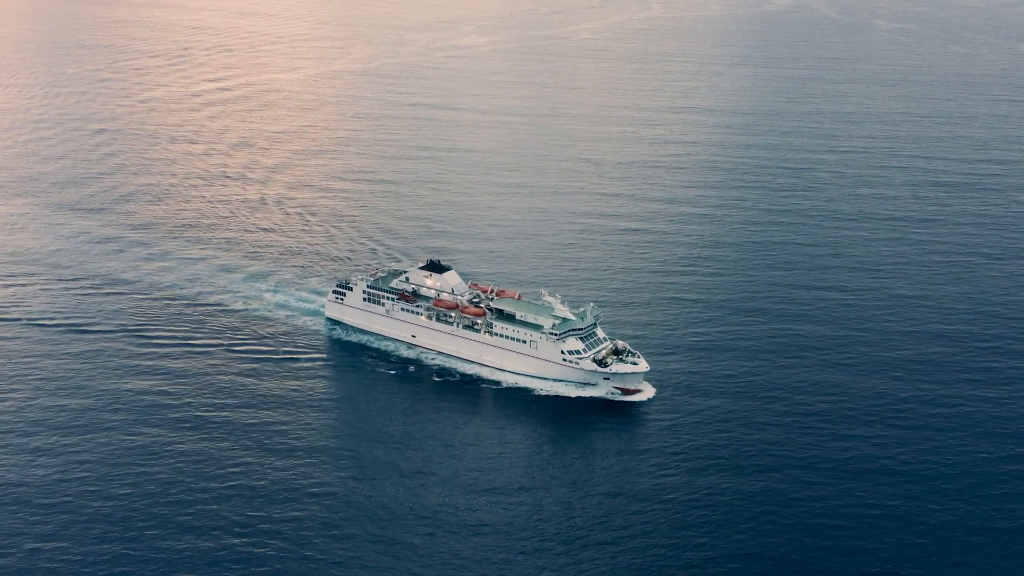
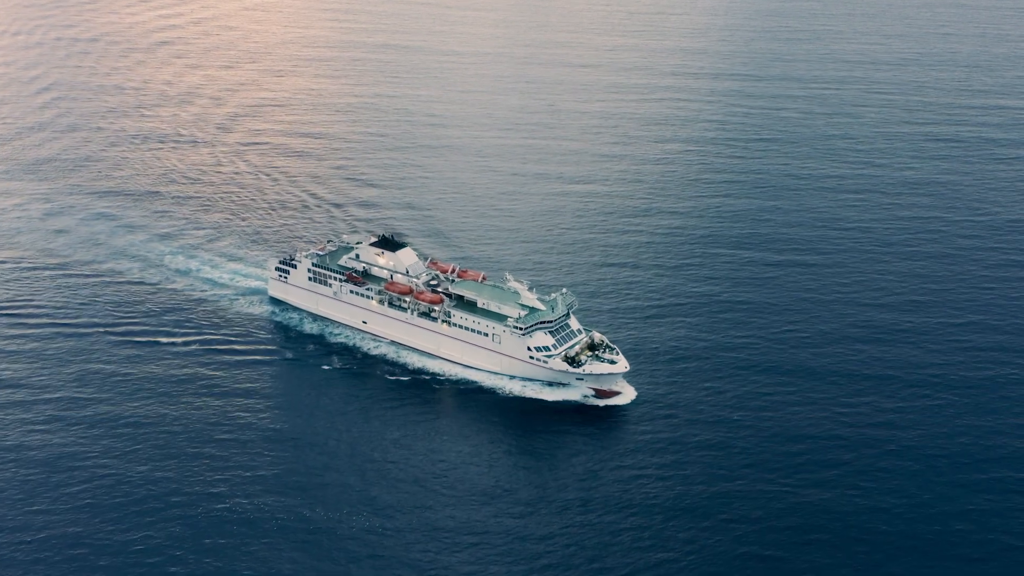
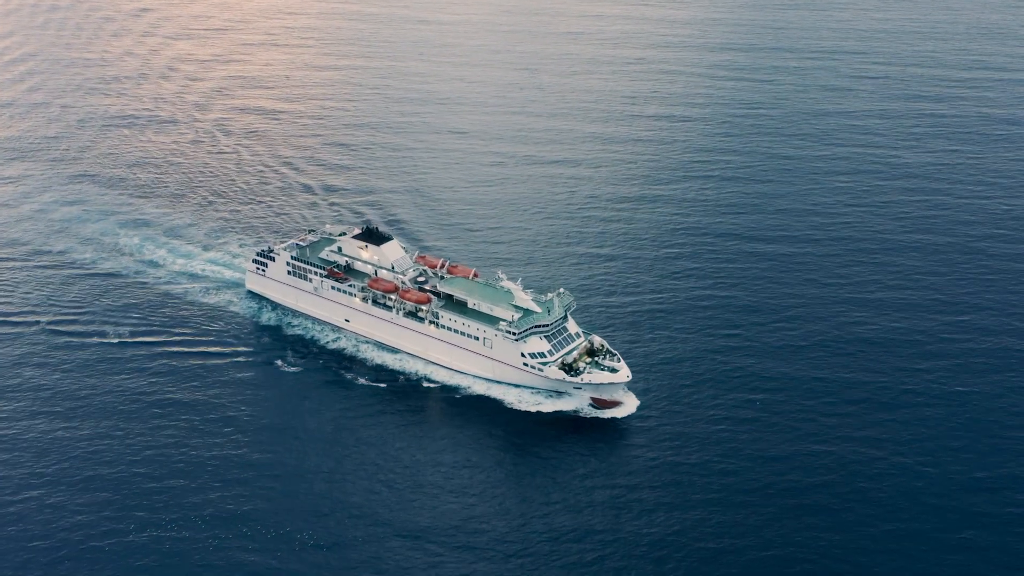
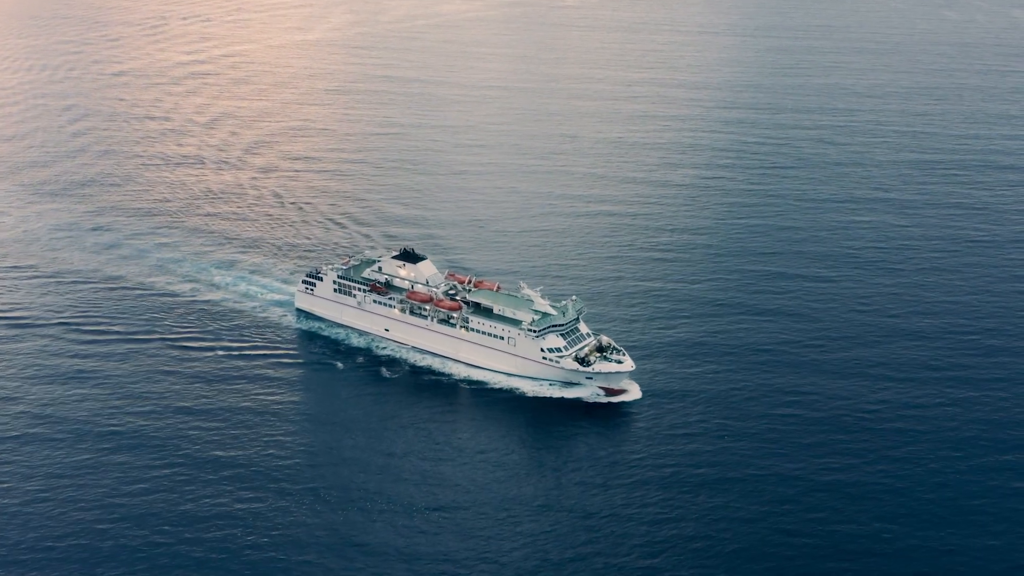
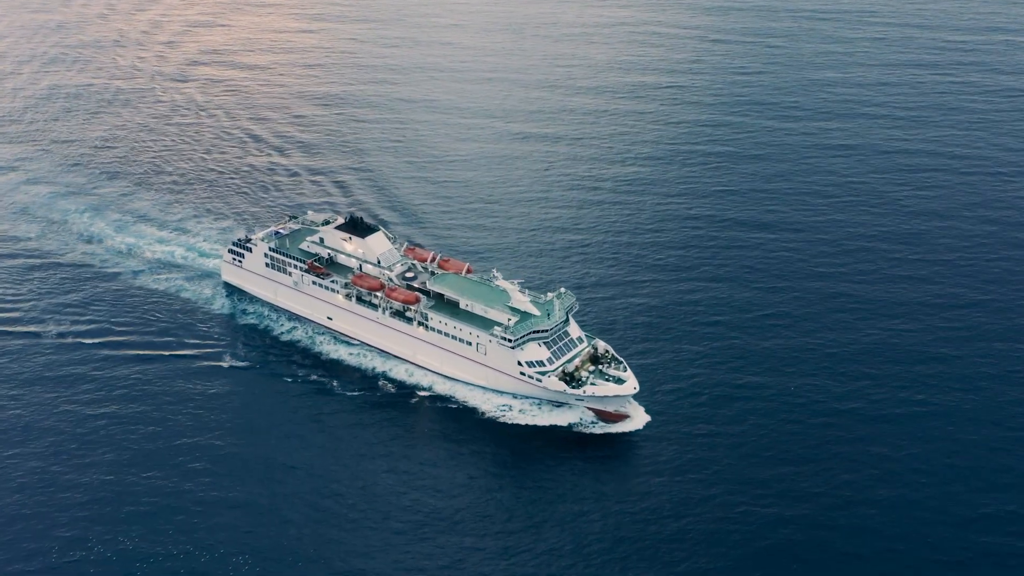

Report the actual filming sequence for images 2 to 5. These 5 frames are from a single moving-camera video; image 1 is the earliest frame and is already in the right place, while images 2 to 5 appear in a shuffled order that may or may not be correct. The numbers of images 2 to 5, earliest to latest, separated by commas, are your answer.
4, 2, 3, 5
